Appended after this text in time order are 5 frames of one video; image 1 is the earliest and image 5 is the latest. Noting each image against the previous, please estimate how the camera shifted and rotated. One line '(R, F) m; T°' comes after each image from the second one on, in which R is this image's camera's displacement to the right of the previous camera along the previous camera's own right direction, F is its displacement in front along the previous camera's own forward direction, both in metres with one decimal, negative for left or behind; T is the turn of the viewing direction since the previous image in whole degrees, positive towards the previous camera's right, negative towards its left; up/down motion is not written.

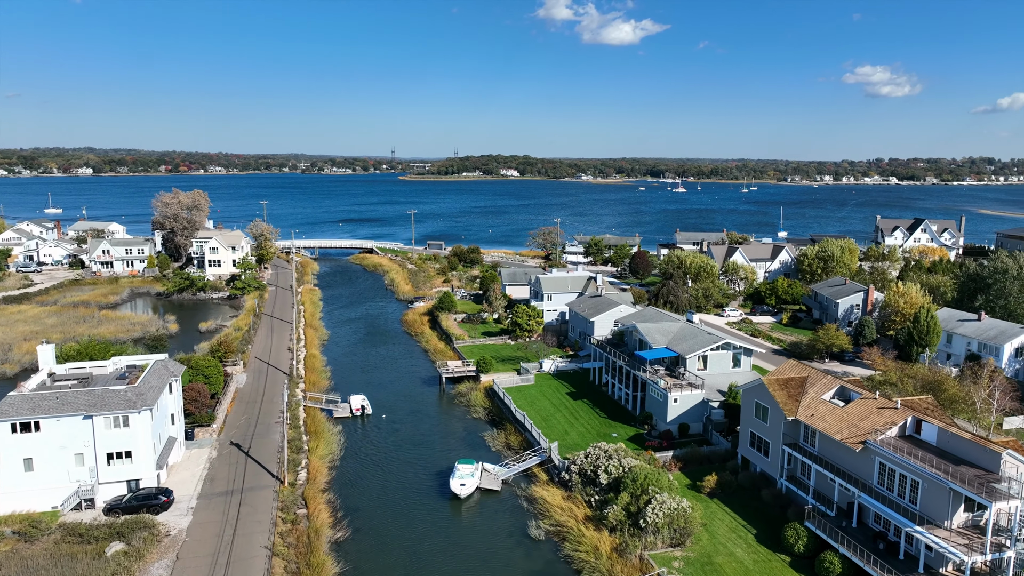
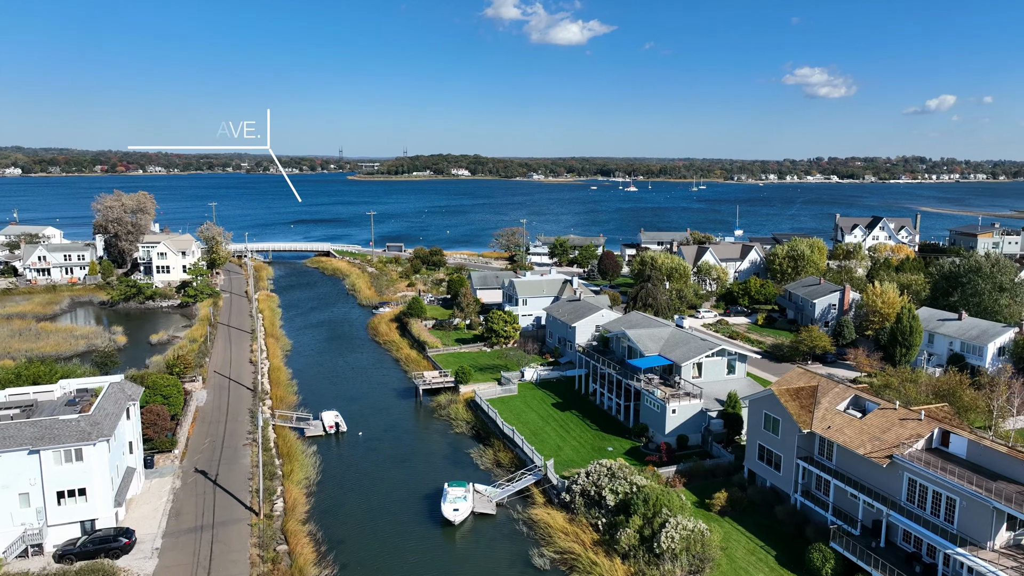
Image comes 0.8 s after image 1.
(-1.4, +1.8) m; +4°
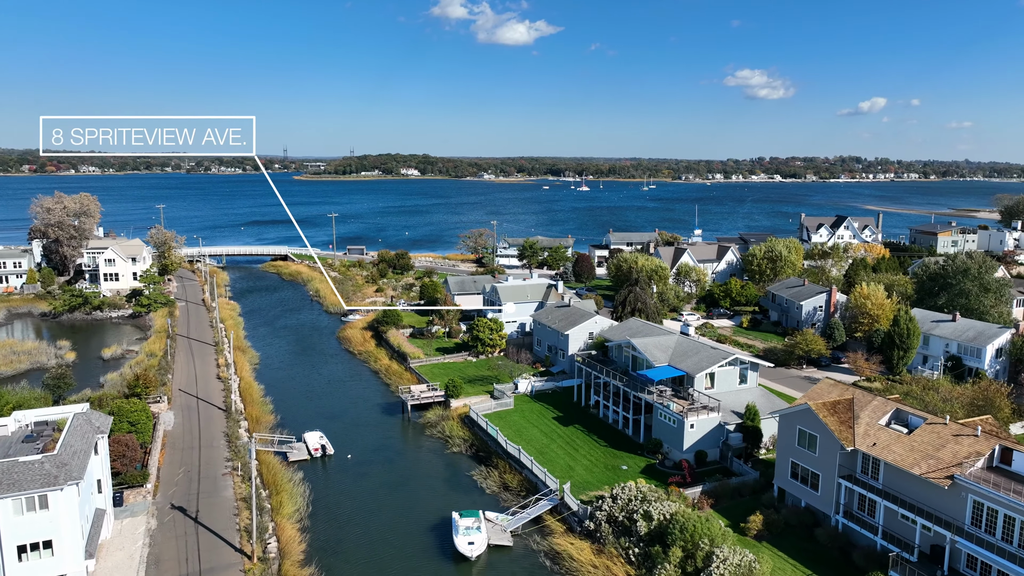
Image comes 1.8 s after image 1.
(-2.1, +2.1) m; +4°
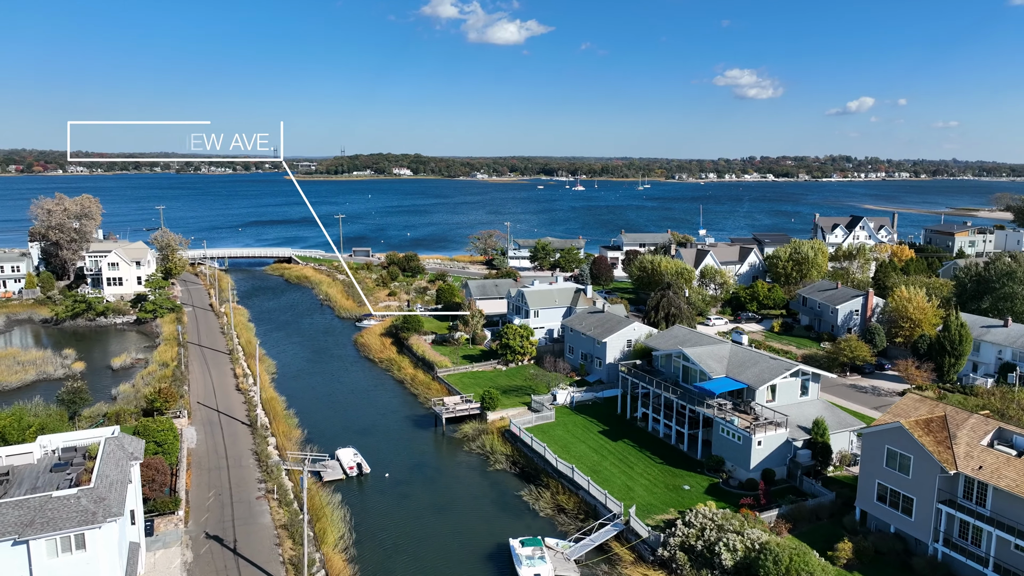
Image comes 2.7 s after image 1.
(-2.2, +1.7) m; +1°
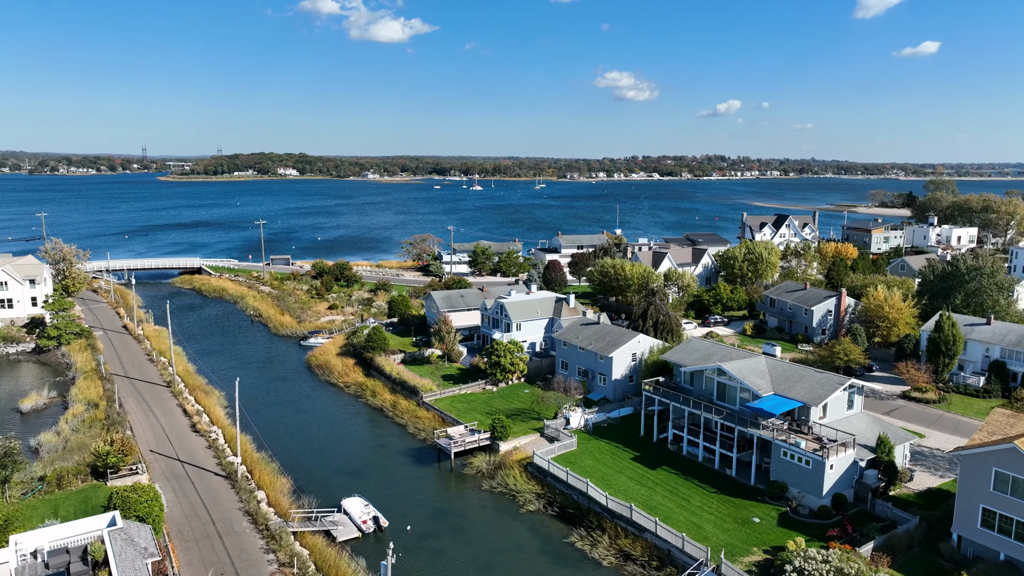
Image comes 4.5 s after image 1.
(-4.9, +3.5) m; +9°
